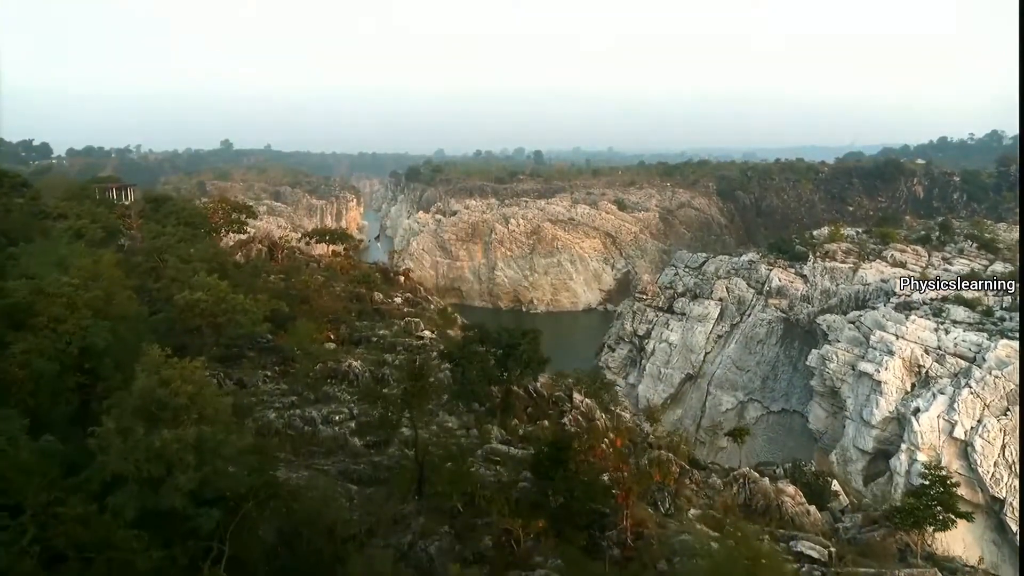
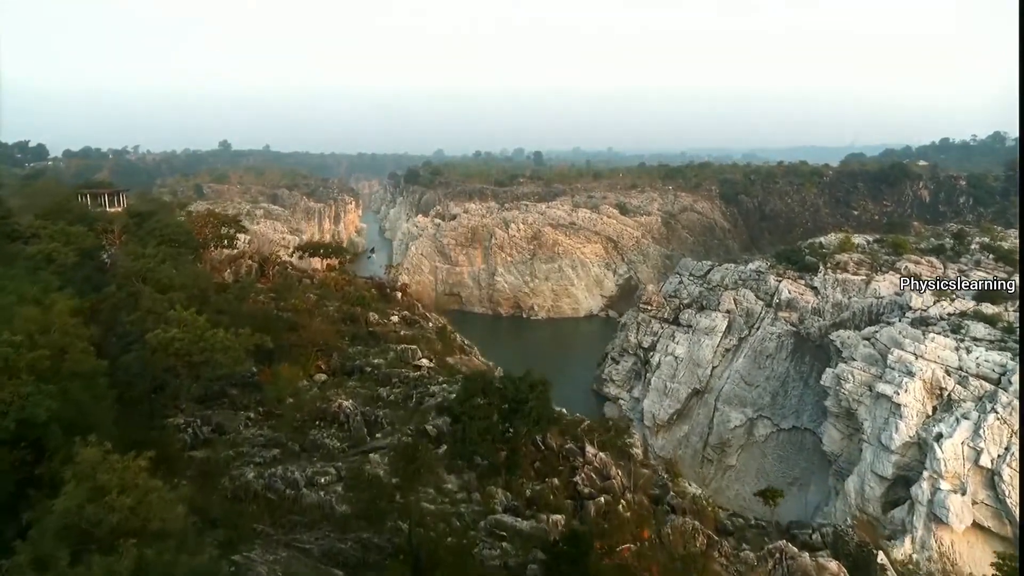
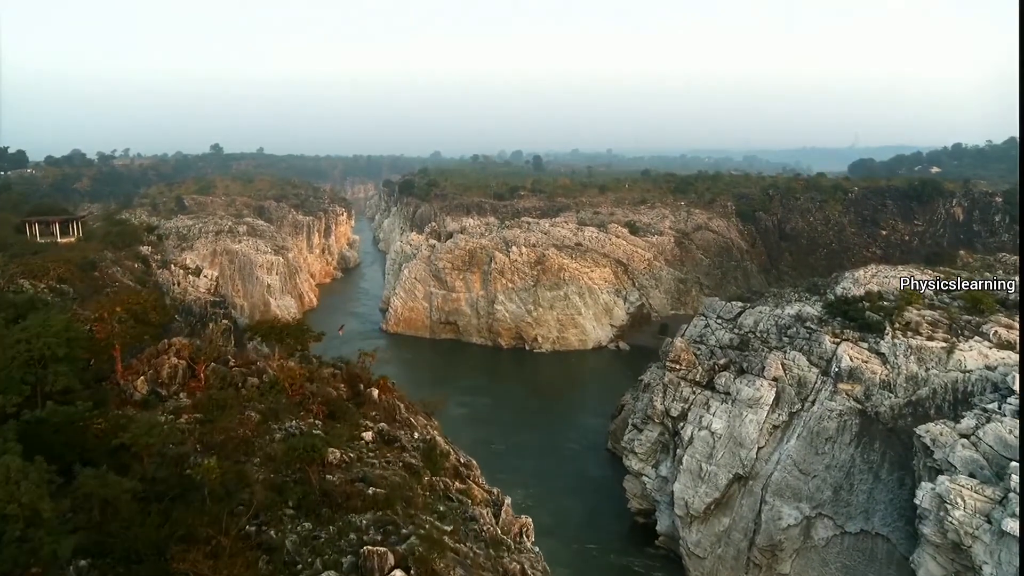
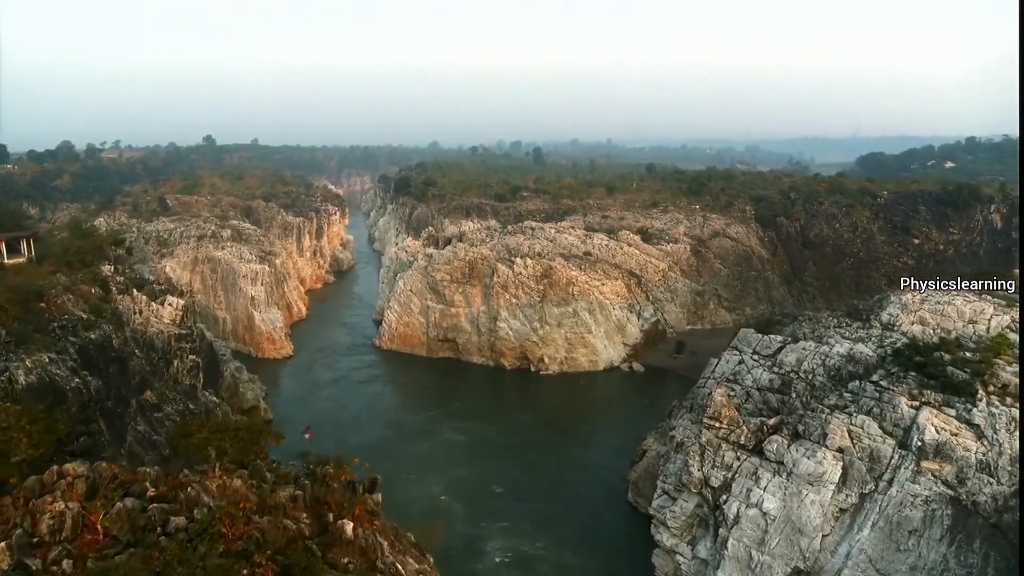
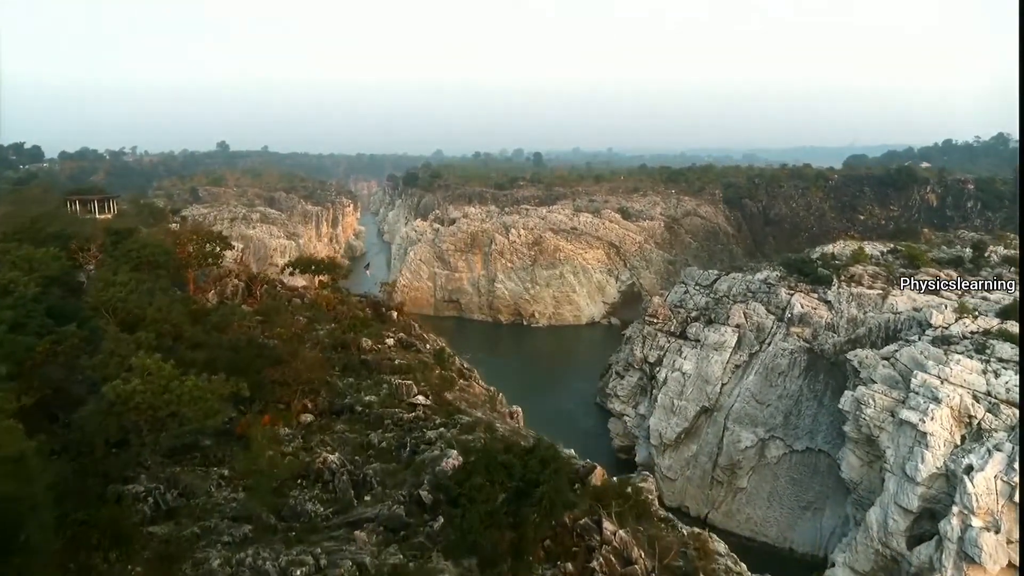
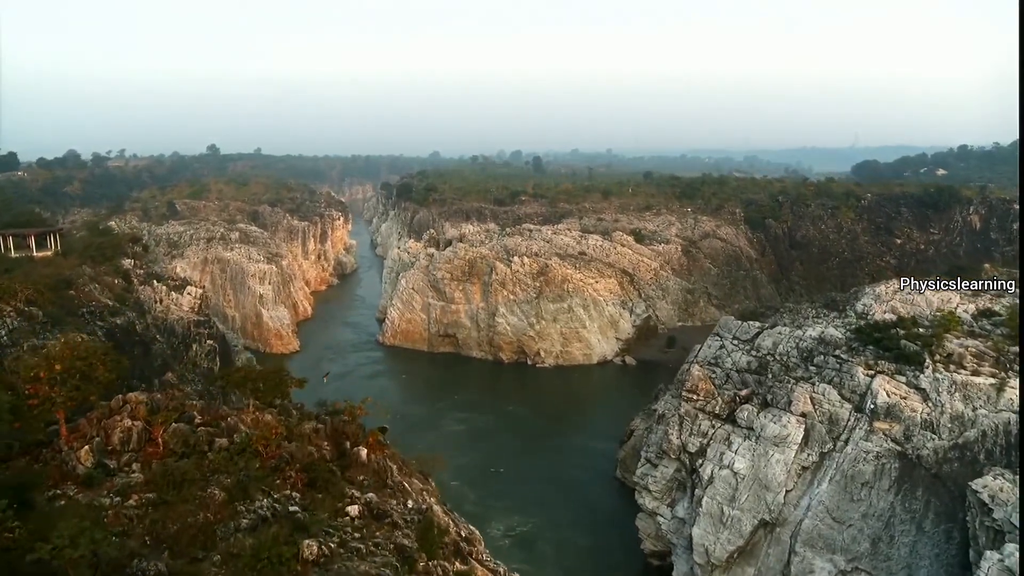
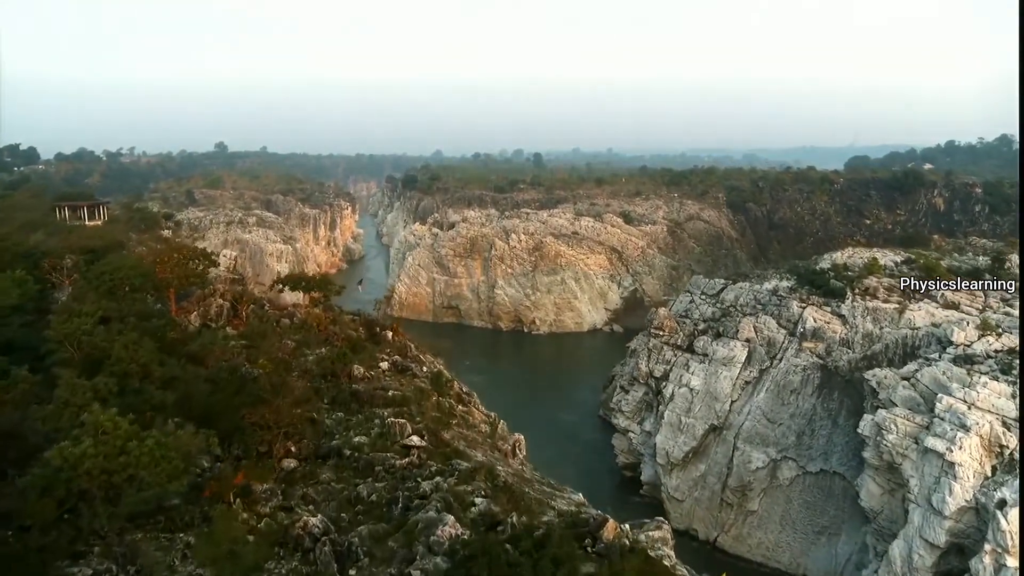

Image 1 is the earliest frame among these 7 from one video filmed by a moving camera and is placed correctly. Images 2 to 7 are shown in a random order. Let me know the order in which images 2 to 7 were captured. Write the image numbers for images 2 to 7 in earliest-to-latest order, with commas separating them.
2, 5, 7, 3, 6, 4
